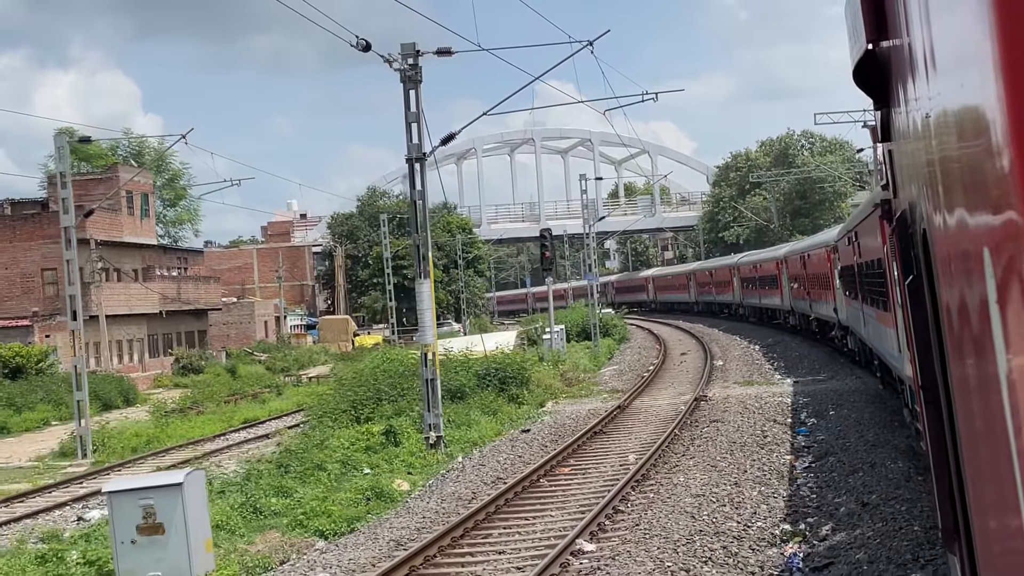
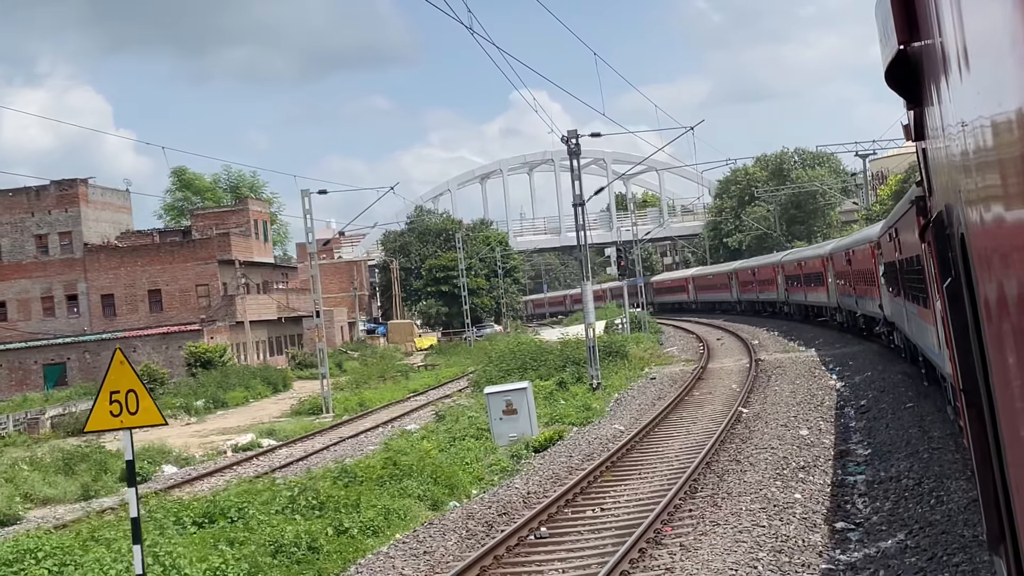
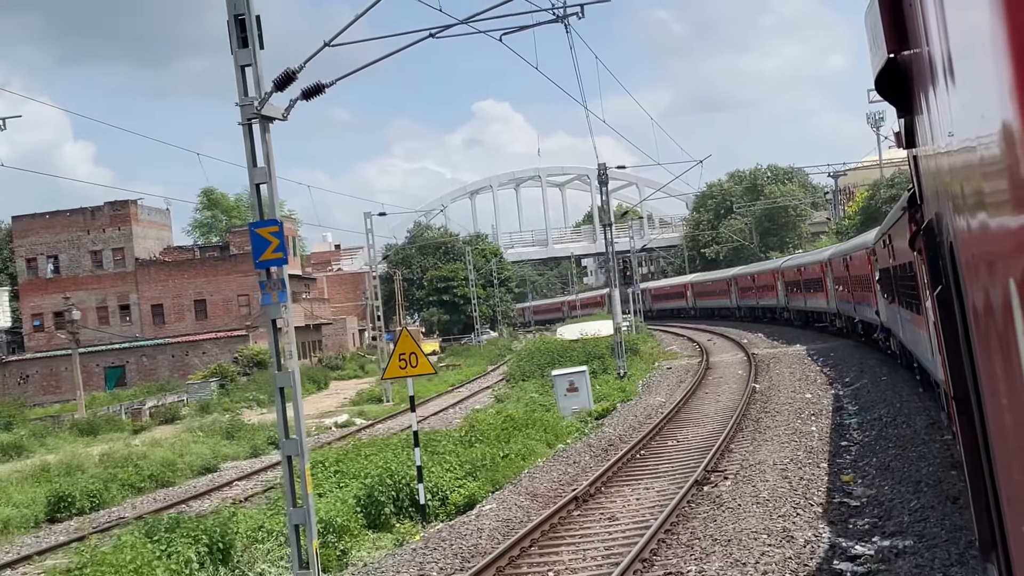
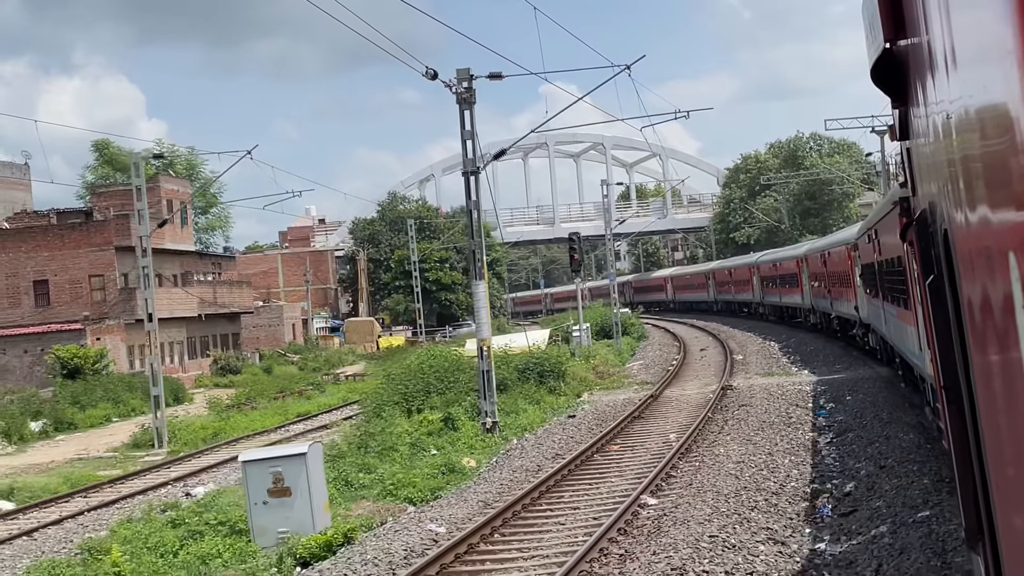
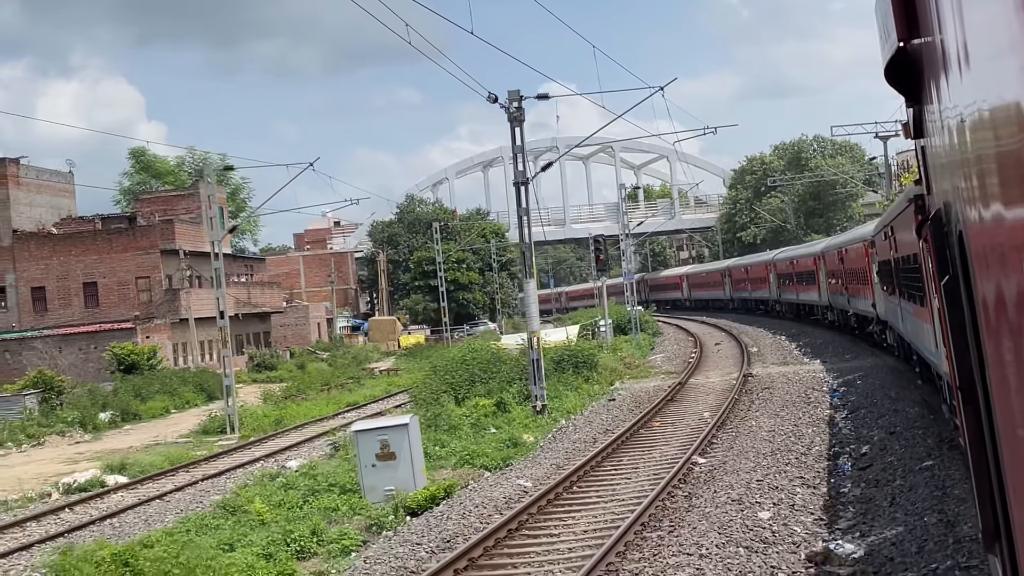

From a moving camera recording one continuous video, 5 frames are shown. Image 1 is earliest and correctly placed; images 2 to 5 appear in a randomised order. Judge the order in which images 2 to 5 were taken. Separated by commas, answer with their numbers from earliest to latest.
4, 5, 2, 3
